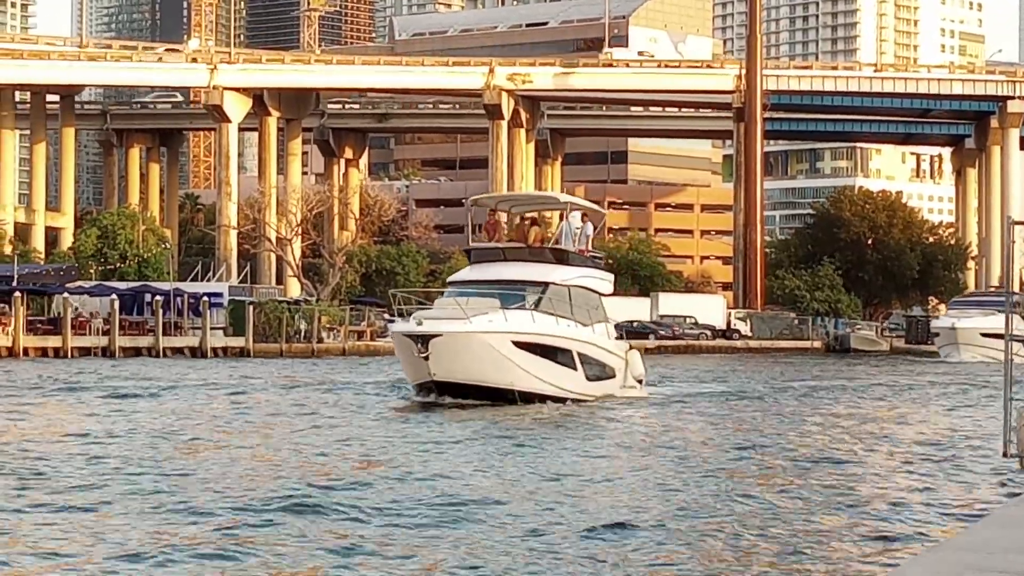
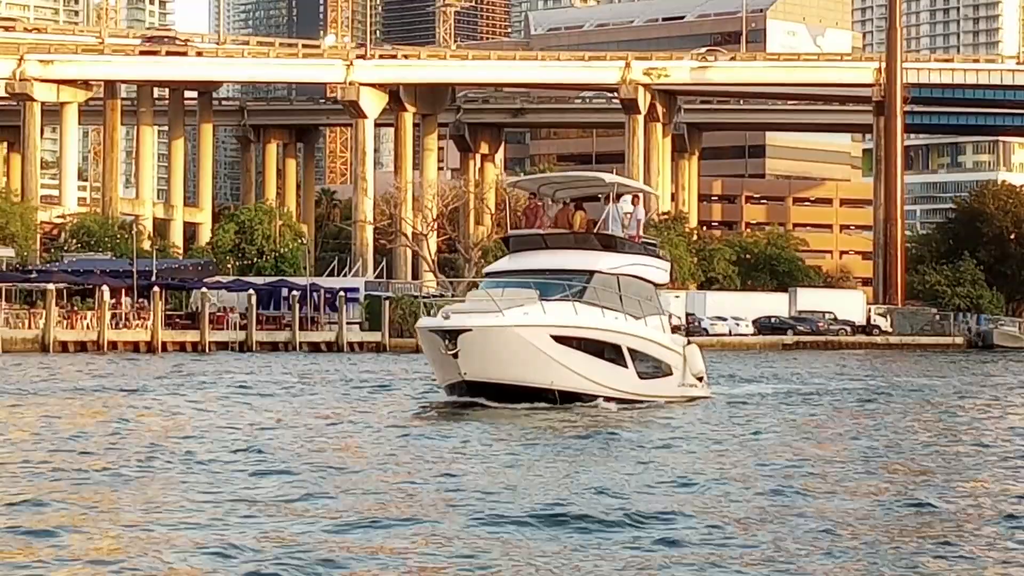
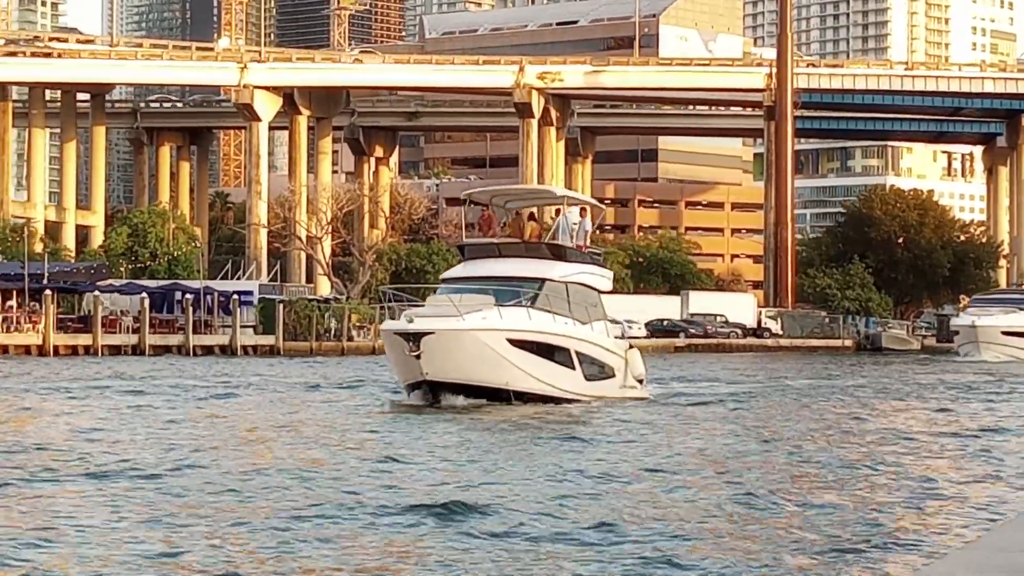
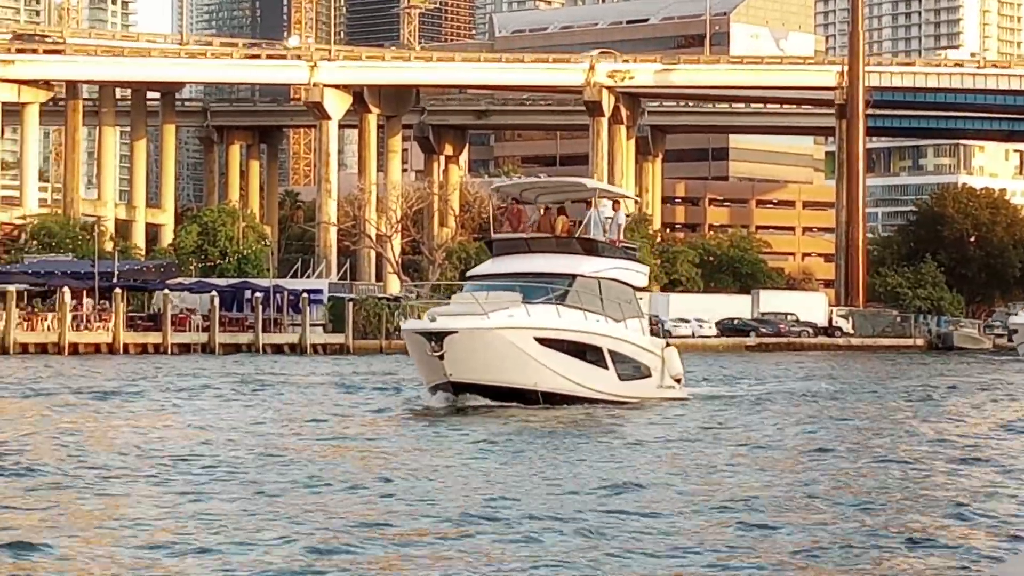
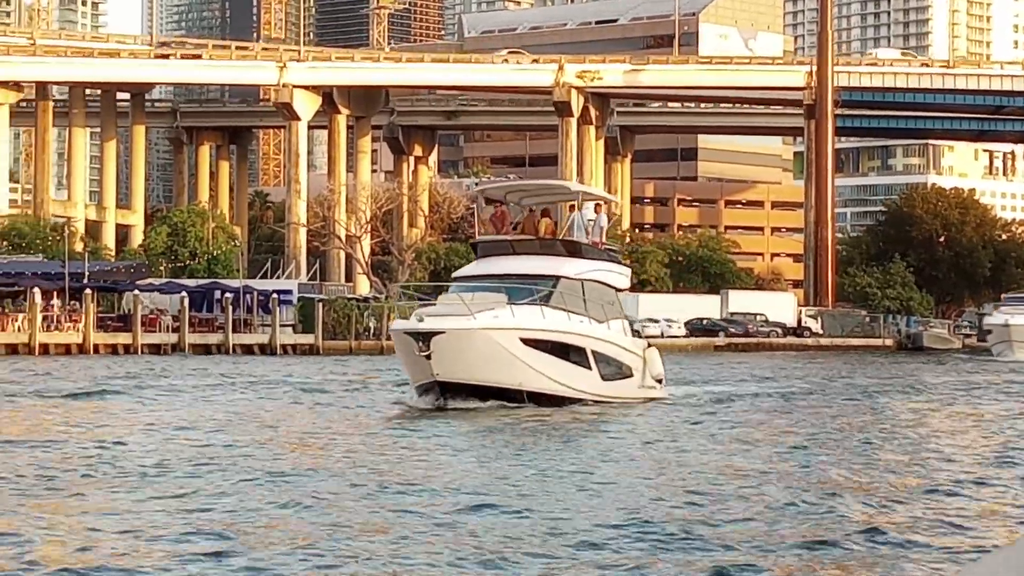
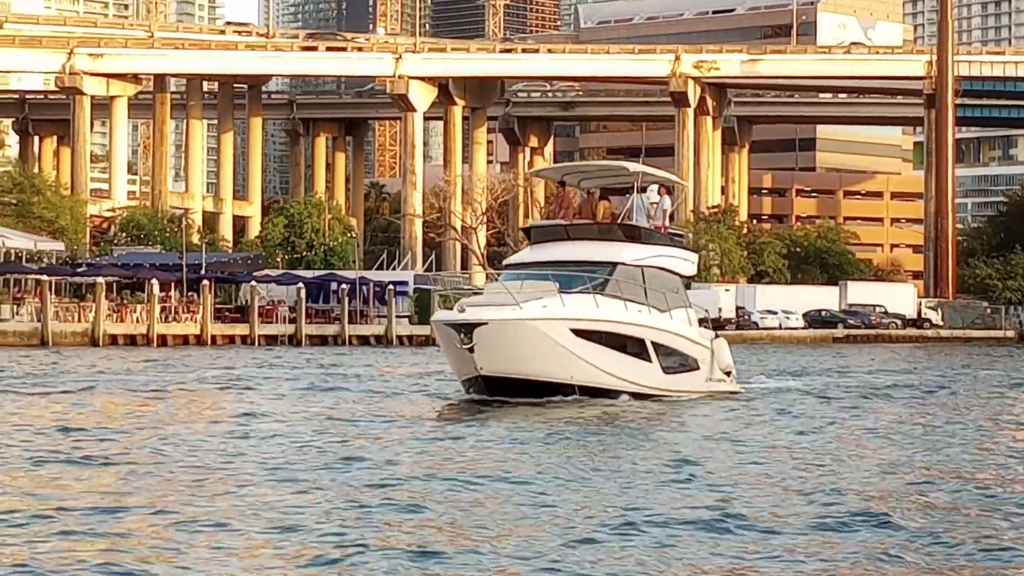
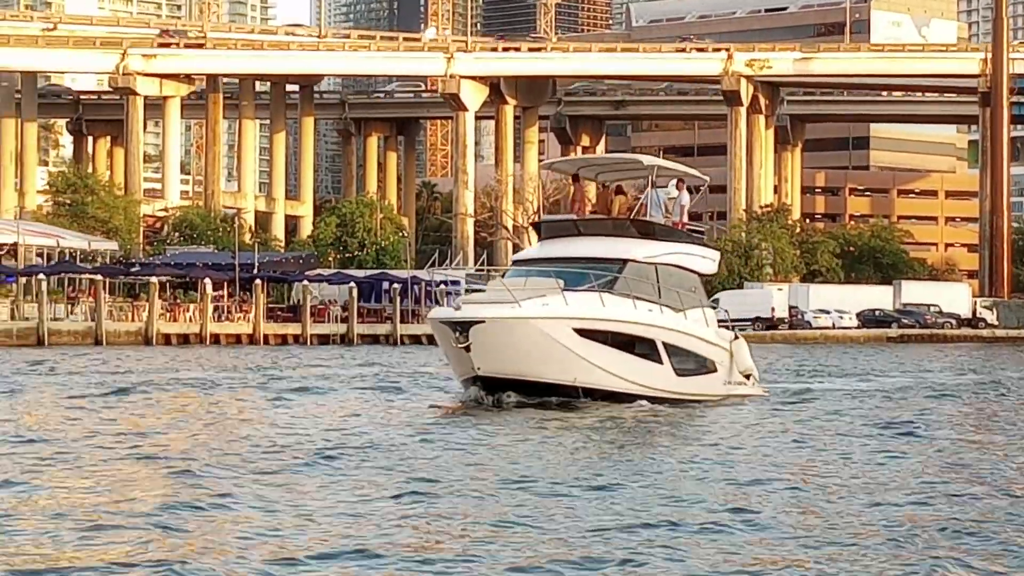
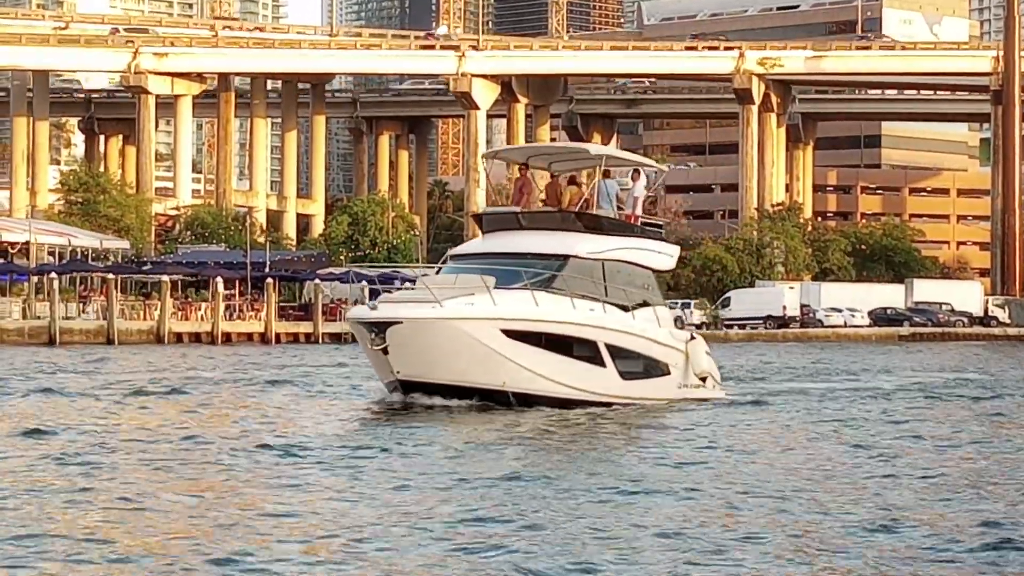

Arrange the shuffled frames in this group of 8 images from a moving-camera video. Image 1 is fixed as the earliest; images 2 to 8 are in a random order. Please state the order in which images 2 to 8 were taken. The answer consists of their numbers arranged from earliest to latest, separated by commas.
3, 5, 4, 2, 6, 7, 8
